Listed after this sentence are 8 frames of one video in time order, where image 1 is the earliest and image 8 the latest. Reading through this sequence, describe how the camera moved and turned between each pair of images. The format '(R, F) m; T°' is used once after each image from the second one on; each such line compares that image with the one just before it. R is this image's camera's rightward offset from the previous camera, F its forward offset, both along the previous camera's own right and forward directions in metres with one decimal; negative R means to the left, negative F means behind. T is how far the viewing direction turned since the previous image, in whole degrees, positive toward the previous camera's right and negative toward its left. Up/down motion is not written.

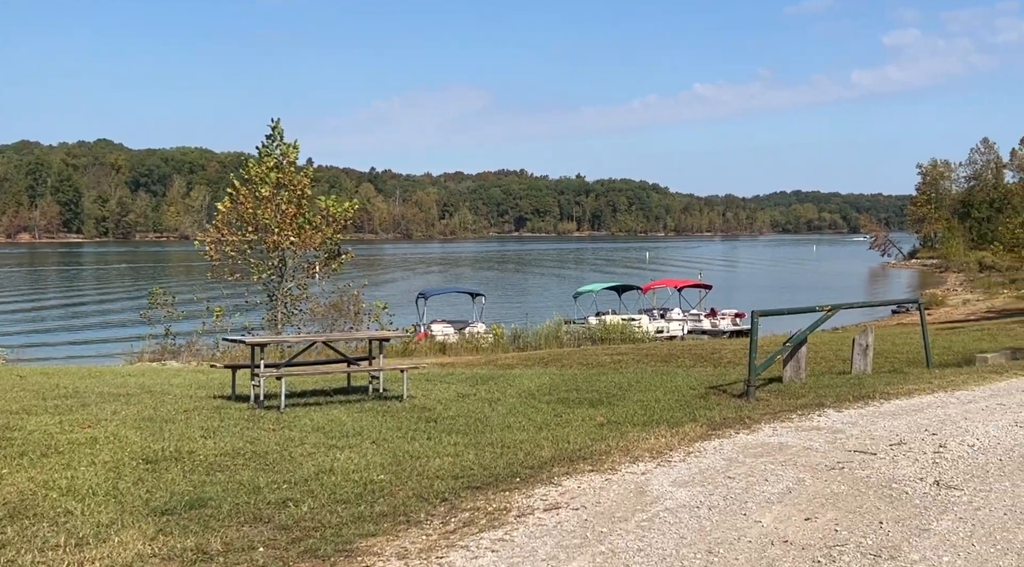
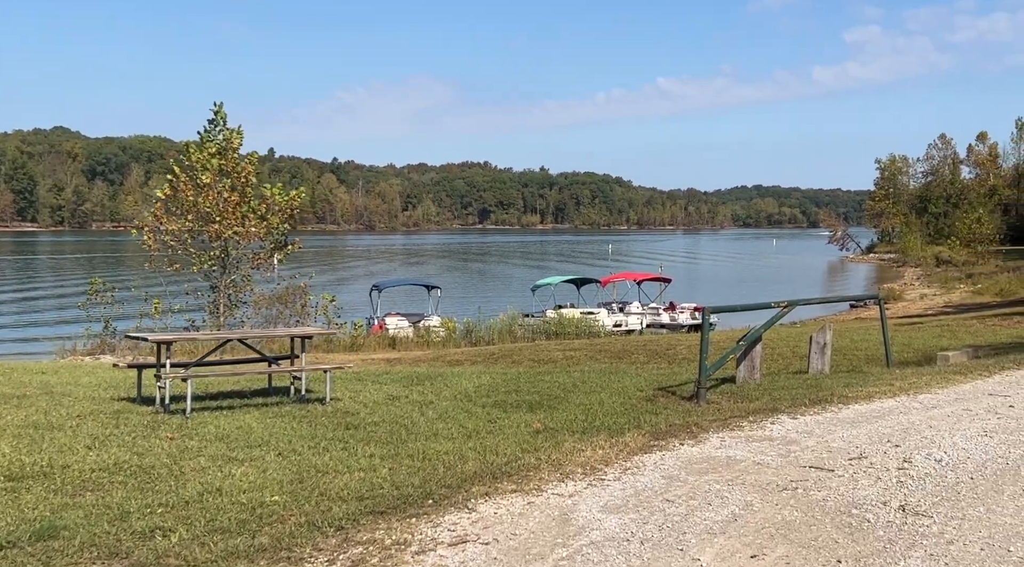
(+0.2, +0.7) m; +2°
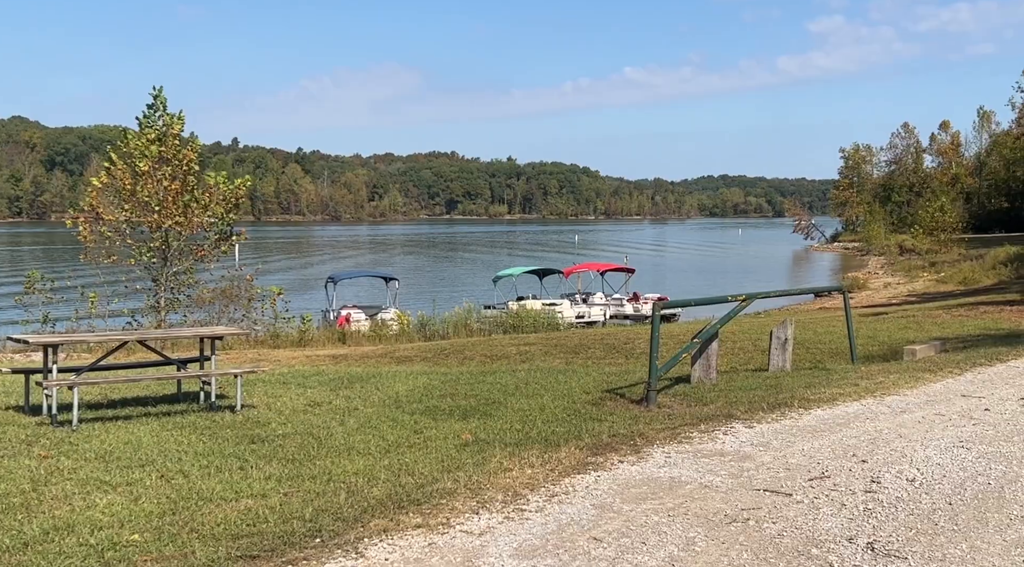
(+0.3, +0.8) m; +2°
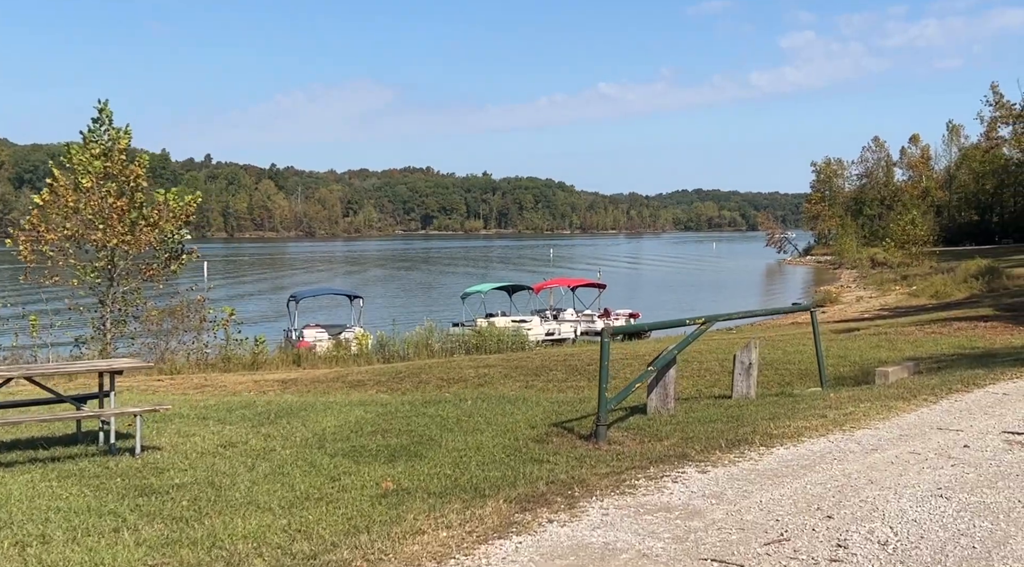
(+0.3, +0.8) m; +1°
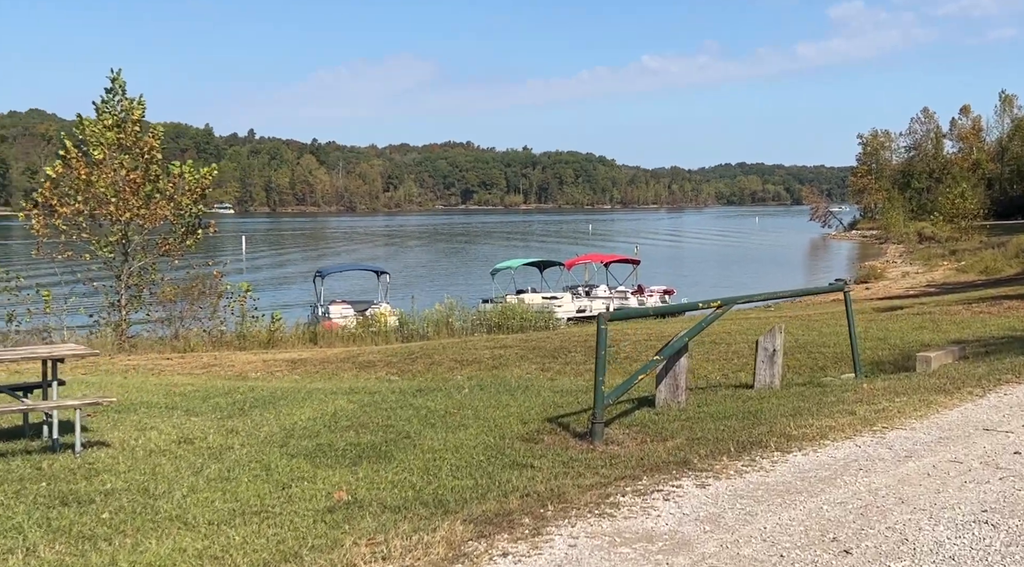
(+0.4, +0.9) m; -2°
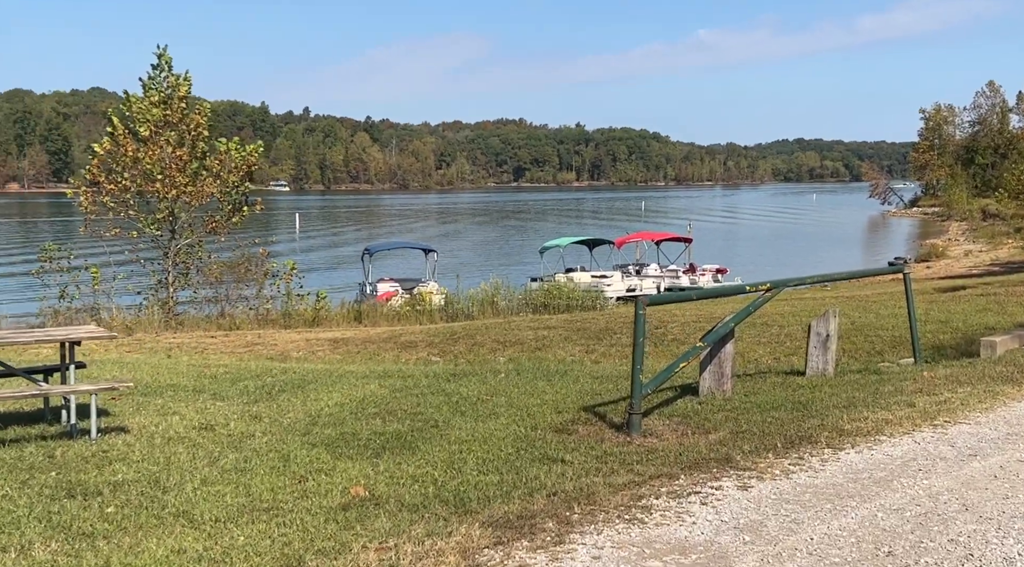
(+0.1, +0.4) m; -3°
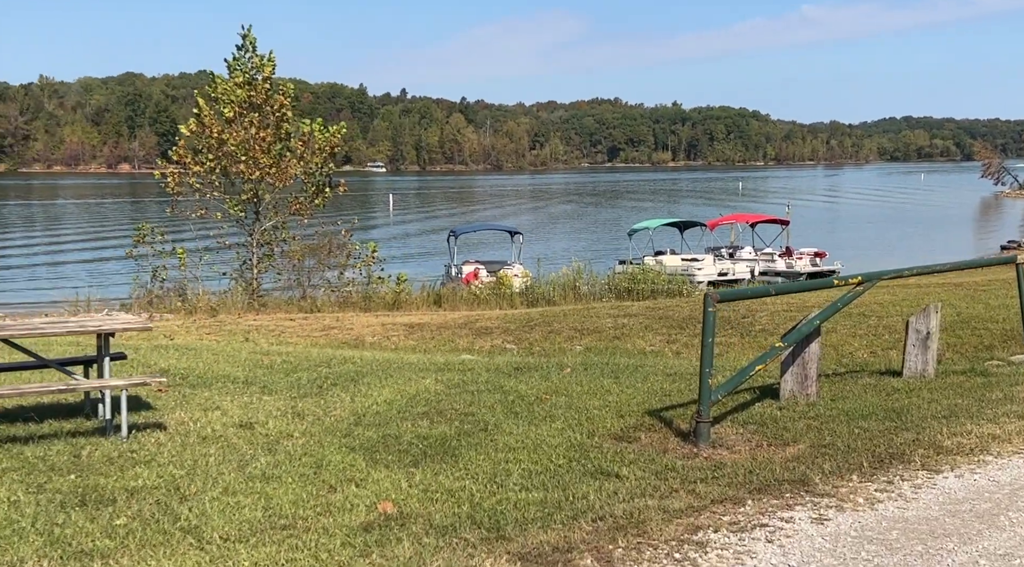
(+0.2, +0.6) m; -5°
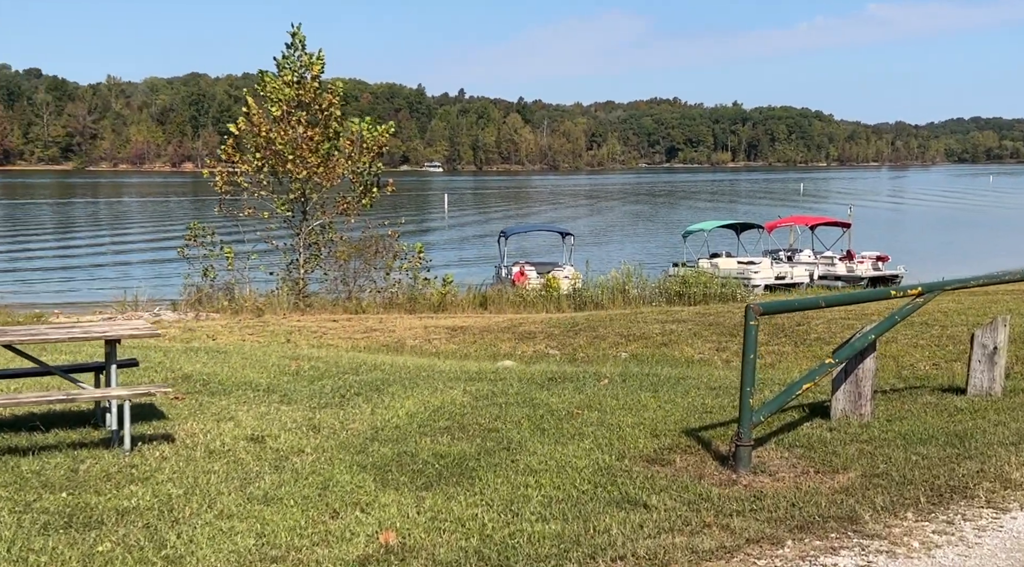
(+0.2, +0.4) m; -3°
